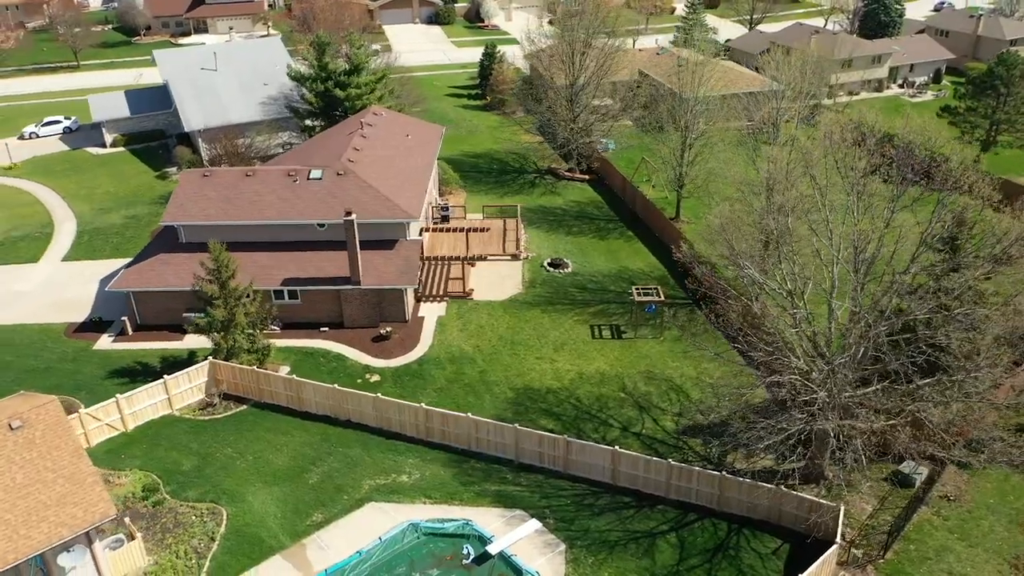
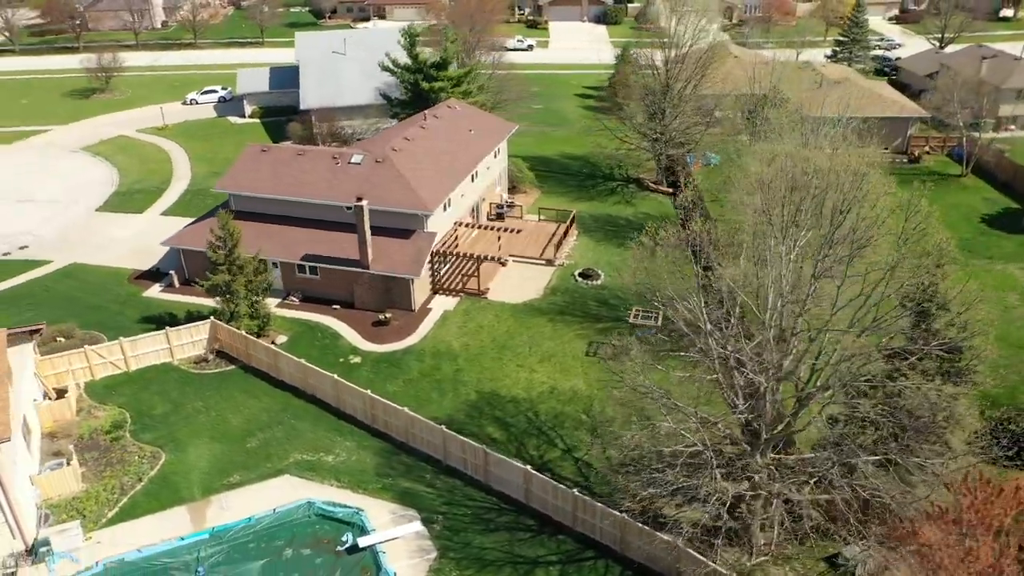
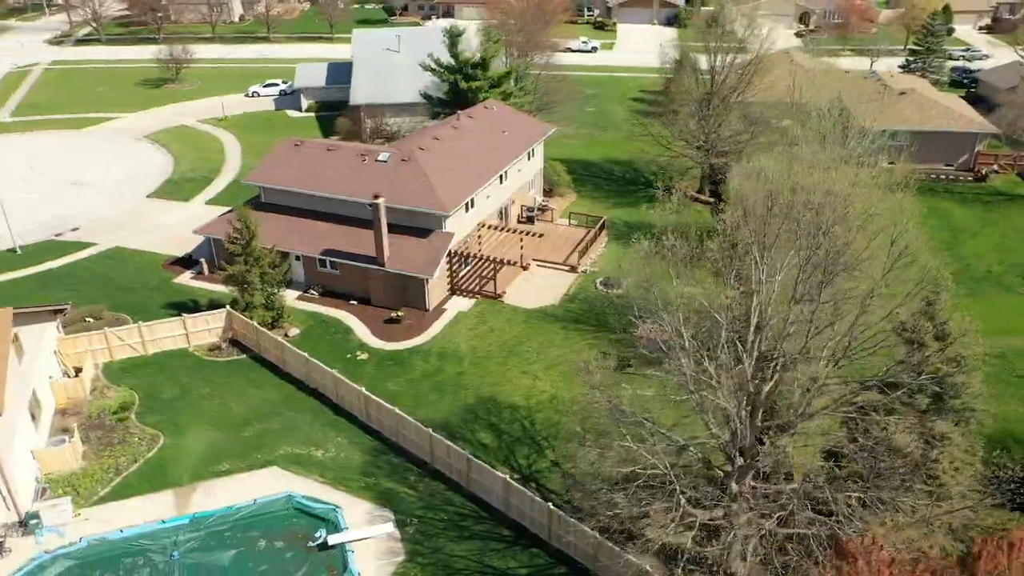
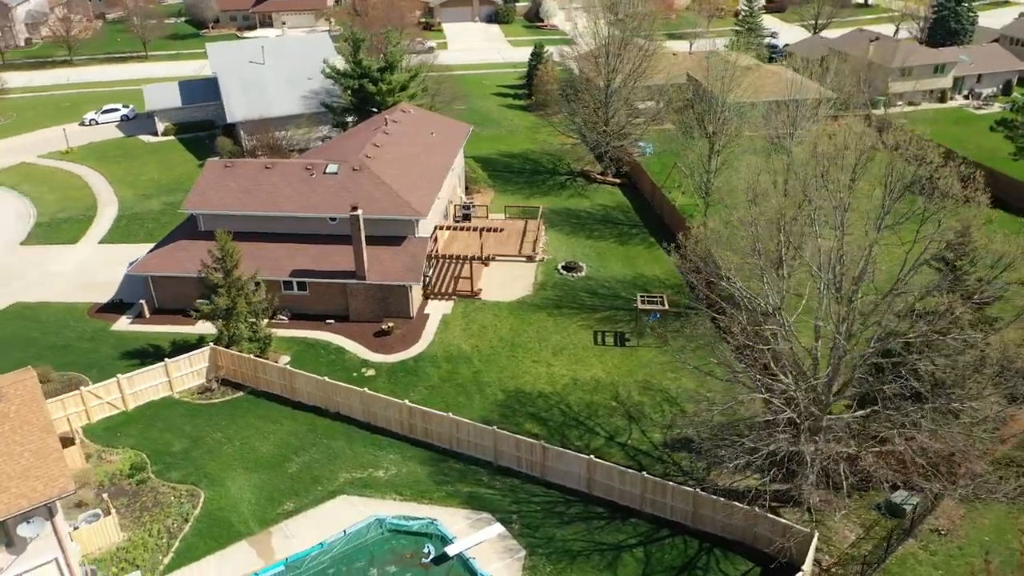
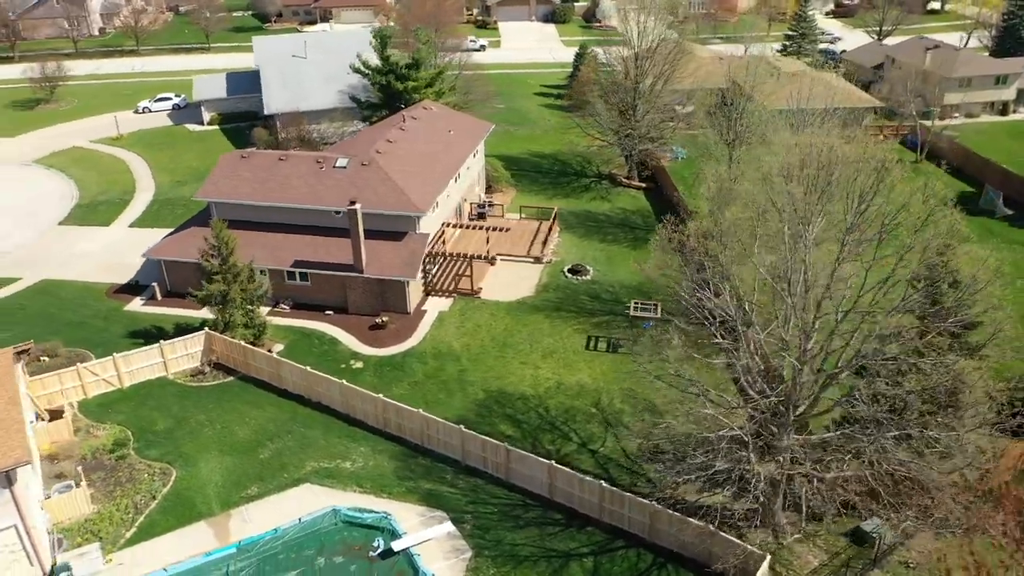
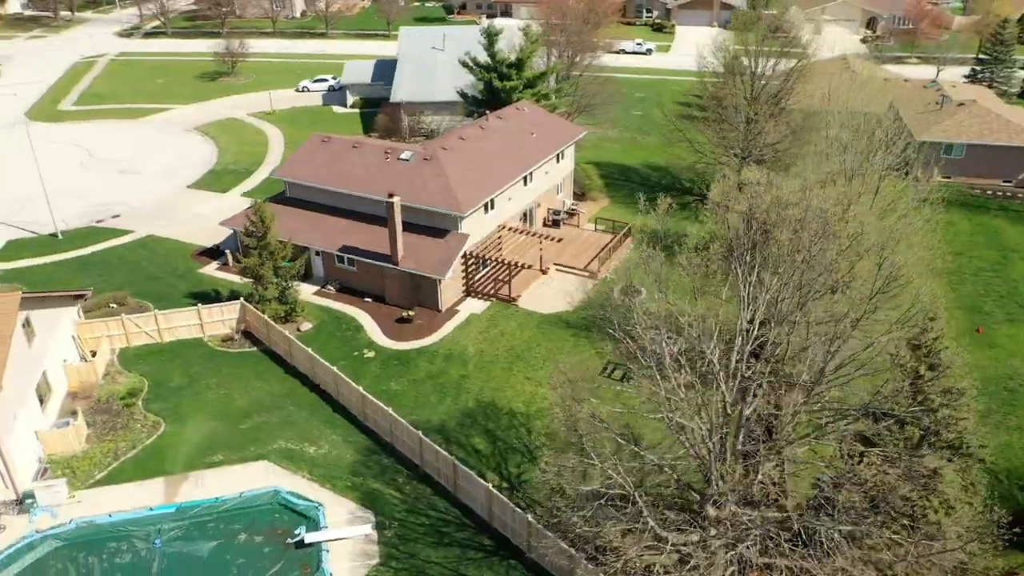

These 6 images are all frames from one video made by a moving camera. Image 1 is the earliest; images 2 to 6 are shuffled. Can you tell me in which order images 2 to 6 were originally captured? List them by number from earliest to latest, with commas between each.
4, 5, 2, 3, 6
